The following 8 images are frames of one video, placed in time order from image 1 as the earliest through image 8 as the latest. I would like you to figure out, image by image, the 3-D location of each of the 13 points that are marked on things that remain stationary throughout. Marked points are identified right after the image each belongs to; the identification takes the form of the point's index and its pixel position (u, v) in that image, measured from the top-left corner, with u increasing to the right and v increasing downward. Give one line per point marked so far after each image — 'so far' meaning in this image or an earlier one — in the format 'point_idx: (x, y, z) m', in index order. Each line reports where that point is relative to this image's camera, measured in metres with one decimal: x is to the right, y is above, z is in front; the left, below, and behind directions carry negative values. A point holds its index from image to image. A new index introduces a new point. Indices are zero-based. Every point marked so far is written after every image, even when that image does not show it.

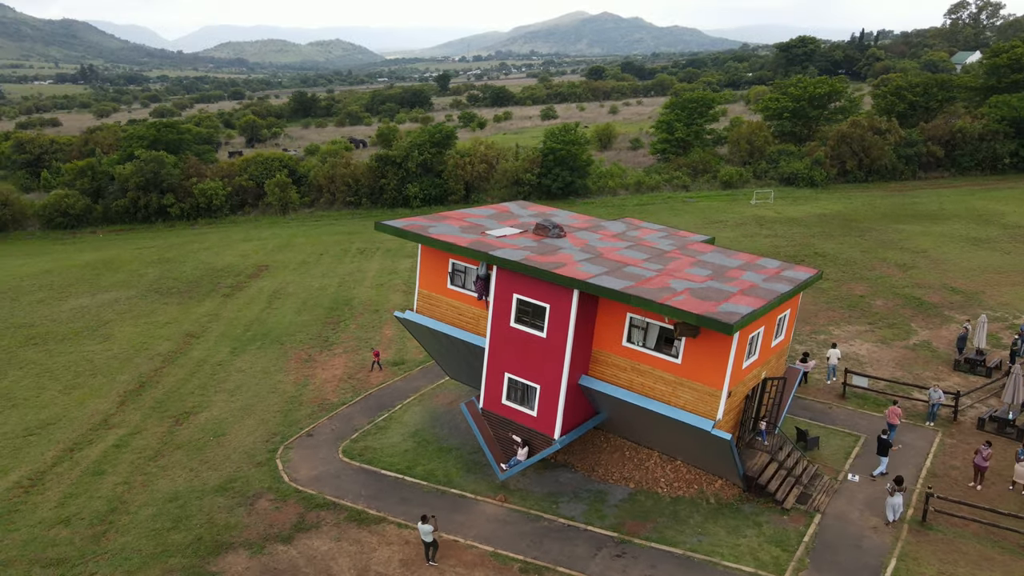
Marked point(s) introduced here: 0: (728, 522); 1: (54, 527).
0: (+4.7, -5.2, +16.1) m
1: (-11.0, -5.7, +17.5) m
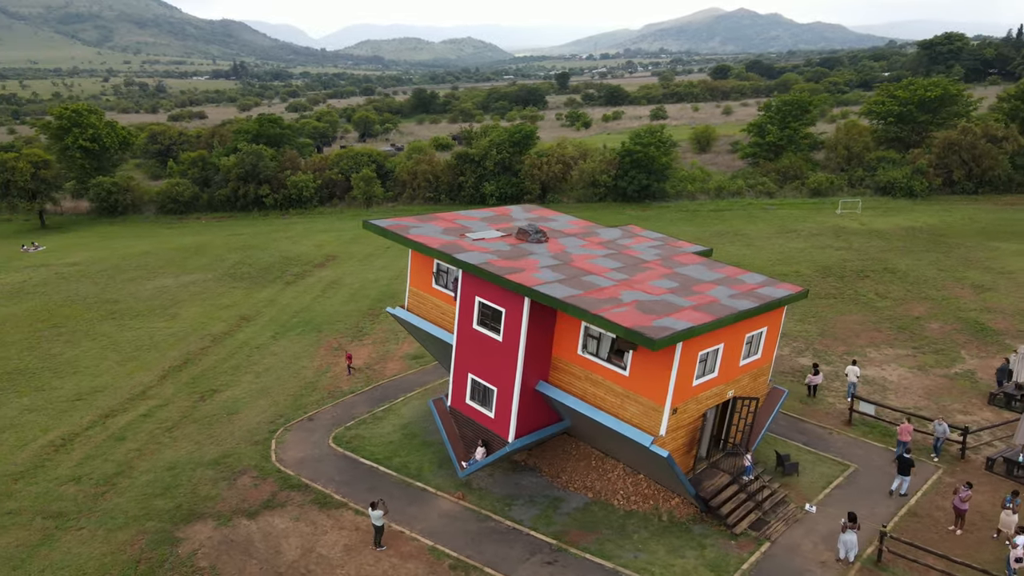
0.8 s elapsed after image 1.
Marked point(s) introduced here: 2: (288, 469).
0: (+3.4, -5.5, +15.7) m
1: (-11.9, -5.2, +19.5) m
2: (-6.1, -4.8, +19.6) m
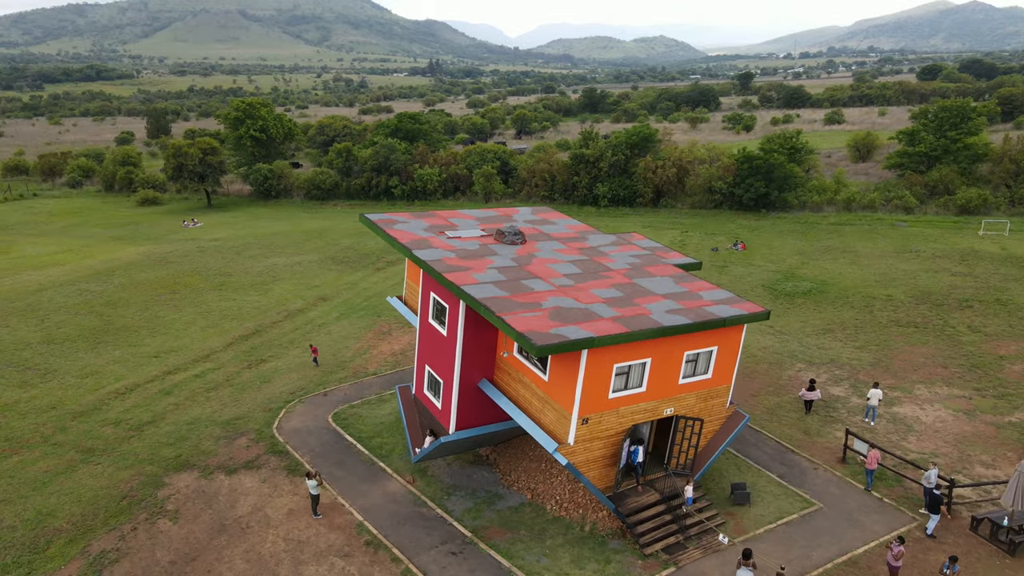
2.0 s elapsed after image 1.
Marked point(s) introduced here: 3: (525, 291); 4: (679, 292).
0: (+1.4, -5.6, +15.6) m
1: (-12.6, -4.2, +22.8) m
2: (-6.9, -4.3, +21.6) m
3: (+0.3, -0.1, +16.2) m
4: (+3.9, -0.1, +17.2) m
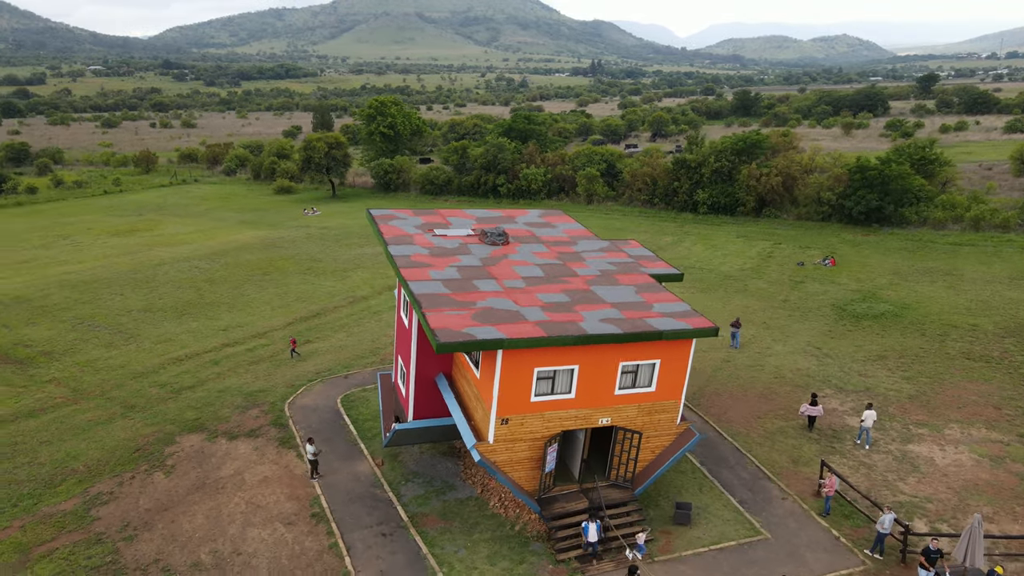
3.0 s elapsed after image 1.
0: (-0.4, -5.7, +15.9) m
1: (-12.5, -3.4, +25.7) m
2: (-7.1, -3.9, +23.4) m
3: (-1.0, 0.0, +16.7) m
4: (+2.8, -0.3, +16.9) m
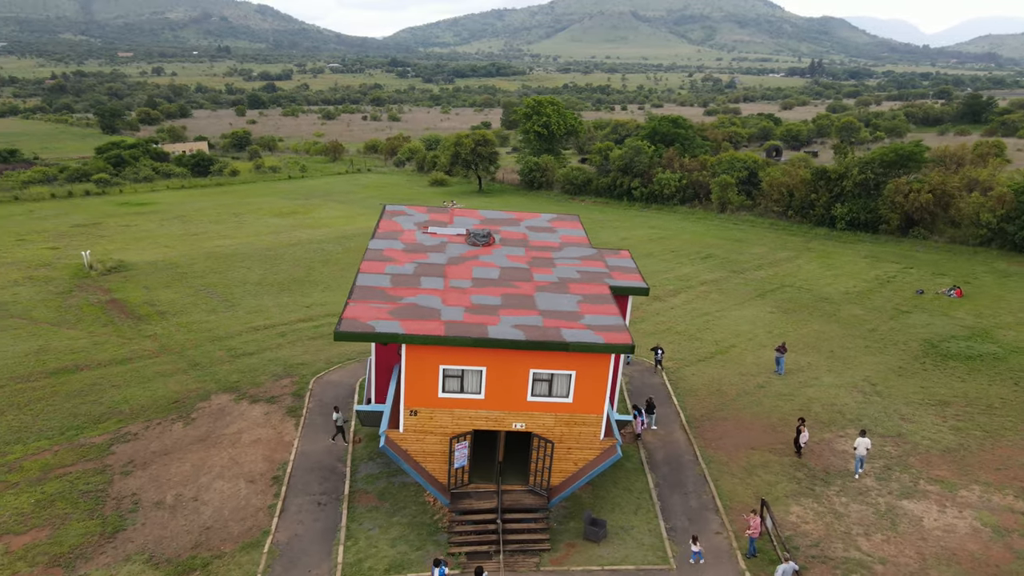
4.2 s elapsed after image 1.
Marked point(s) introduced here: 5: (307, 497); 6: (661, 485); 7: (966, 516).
0: (-2.5, -5.6, +16.7) m
1: (-11.5, -2.5, +29.2) m
2: (-7.0, -3.3, +25.6) m
3: (-2.4, +0.1, +17.5) m
4: (+1.2, -0.5, +16.8) m
5: (-5.1, -5.2, +18.3) m
6: (+3.8, -5.0, +18.8) m
7: (+10.9, -5.4, +17.4) m
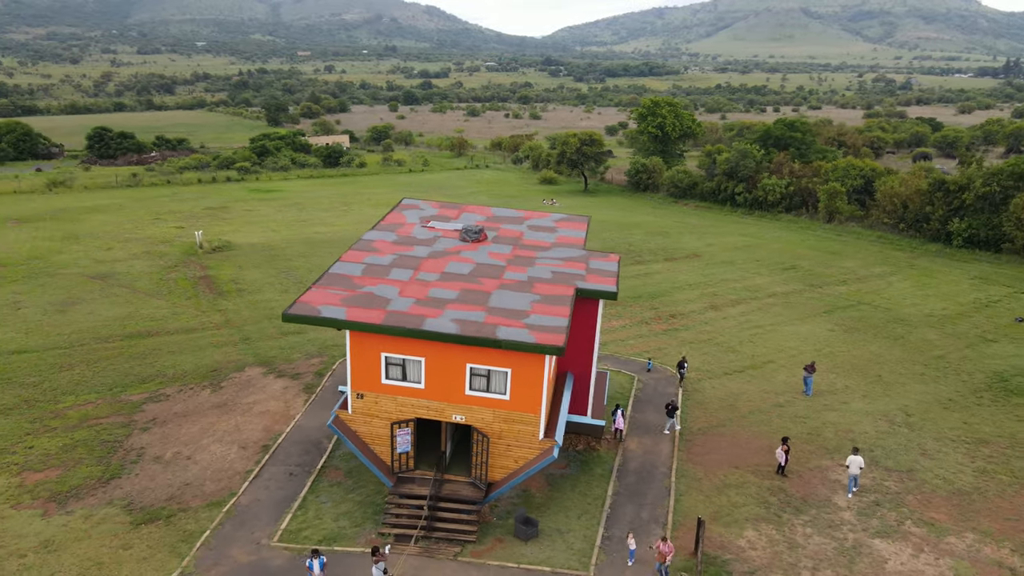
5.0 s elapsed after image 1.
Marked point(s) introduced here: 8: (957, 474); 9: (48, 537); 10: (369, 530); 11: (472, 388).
0: (-3.9, -5.3, +17.6) m
1: (-10.2, -1.7, +31.6) m
2: (-6.5, -2.8, +27.2) m
3: (-3.3, +0.3, +18.4) m
4: (+0.1, -0.5, +17.0) m
5: (-6.1, -4.8, +19.6) m
6: (+2.7, -5.1, +18.4) m
7: (+9.3, -6.0, +15.8) m
8: (+11.9, -5.0, +19.6) m
9: (-10.3, -5.5, +16.3) m
10: (-3.2, -5.5, +16.7) m
11: (-0.9, -2.2, +16.4) m
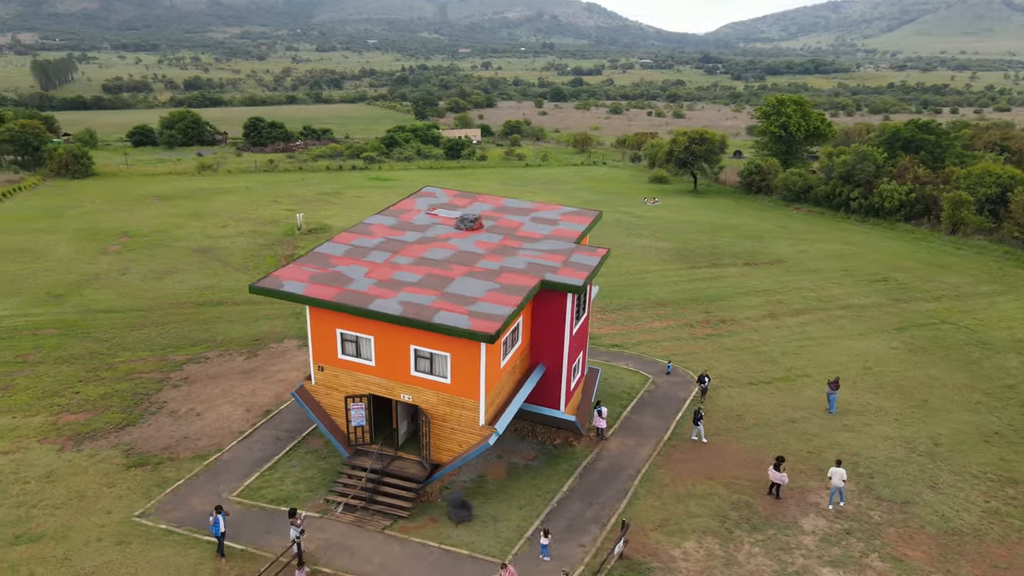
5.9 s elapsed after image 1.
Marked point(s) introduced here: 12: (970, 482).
0: (-5.0, -4.8, +18.7) m
1: (-8.4, -0.8, +33.5) m
2: (-5.6, -2.1, +28.5) m
3: (-4.0, +0.8, +19.2) m
4: (-1.0, -0.2, +17.2) m
5: (-6.8, -4.1, +21.1) m
6: (+1.6, -5.0, +18.2) m
7: (+7.5, -6.2, +14.4) m
8: (+10.8, -5.4, +17.6) m
9: (-11.7, -4.6, +18.6) m
10: (-4.6, -5.0, +17.7) m
11: (-2.2, -1.9, +16.9) m
12: (+11.9, -5.0, +19.0) m
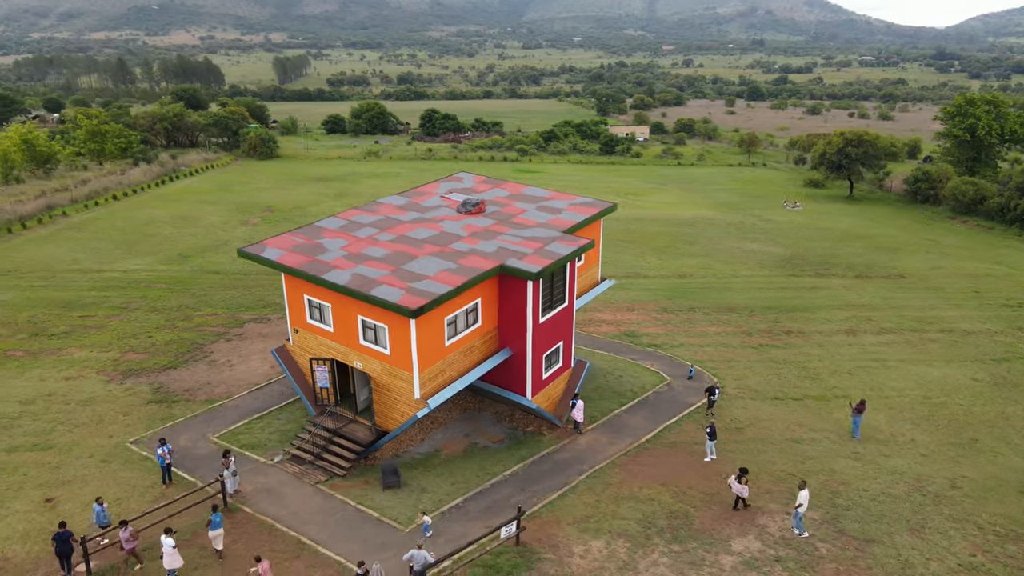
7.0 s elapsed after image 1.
0: (-6.1, -3.9, +20.3) m
1: (-5.4, +0.2, +35.5) m
2: (-4.1, -1.3, +30.0) m
3: (-4.6, +1.6, +20.5) m
4: (-2.2, +0.4, +17.9) m
5: (-7.2, -3.1, +23.1) m
6: (+0.1, -4.6, +18.3) m
7: (+4.8, -6.3, +13.1) m
8: (+8.8, -5.7, +15.4) m
9: (-12.5, -3.2, +21.9) m
10: (-6.0, -4.2, +19.2) m
11: (-3.6, -1.2, +17.8) m
12: (+10.3, -5.5, +16.5) m
